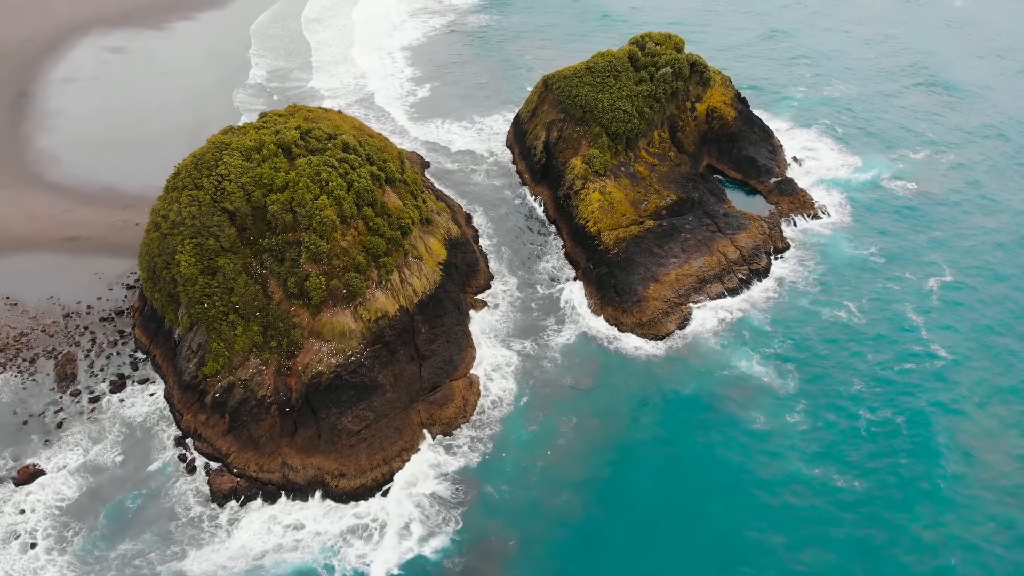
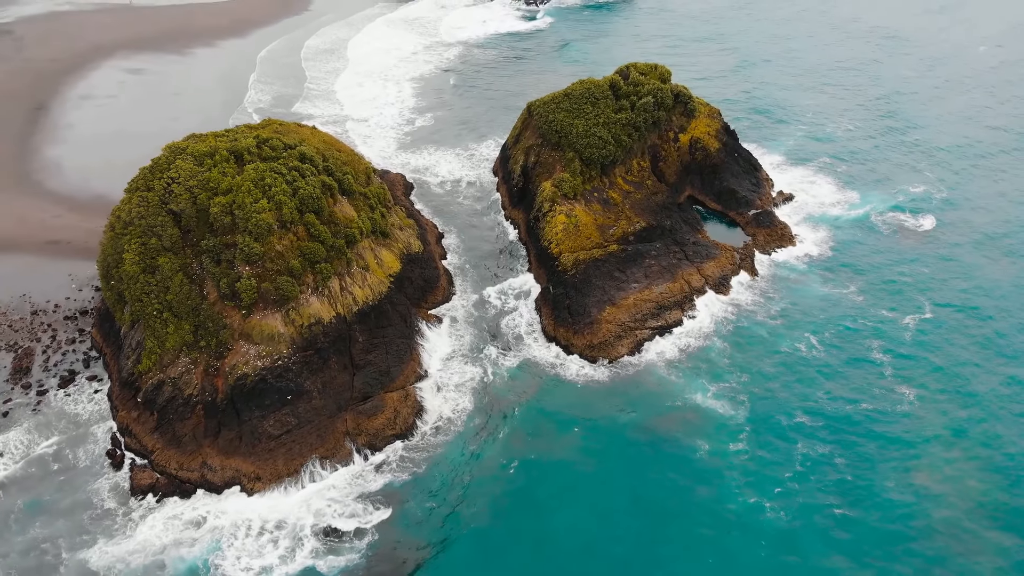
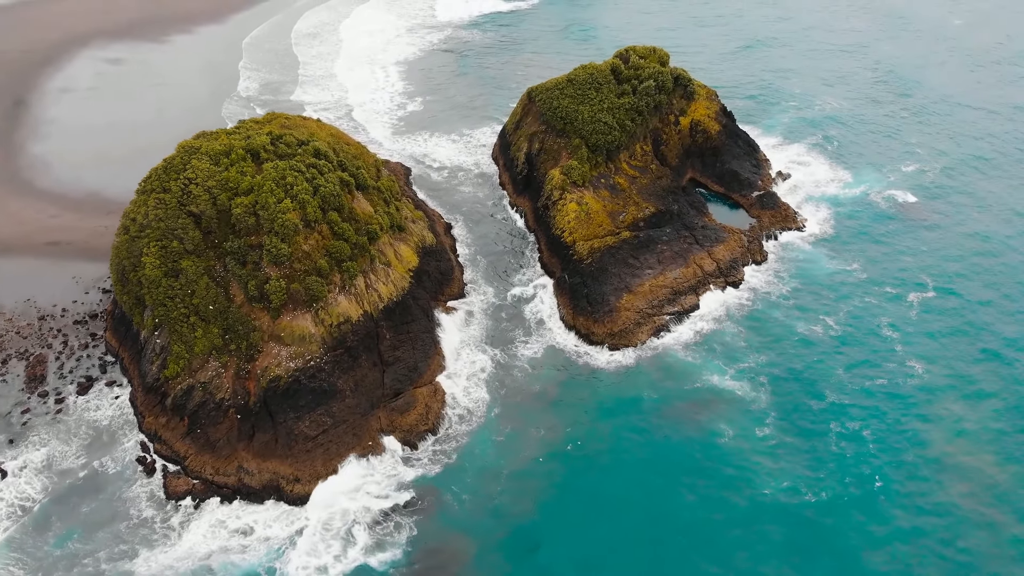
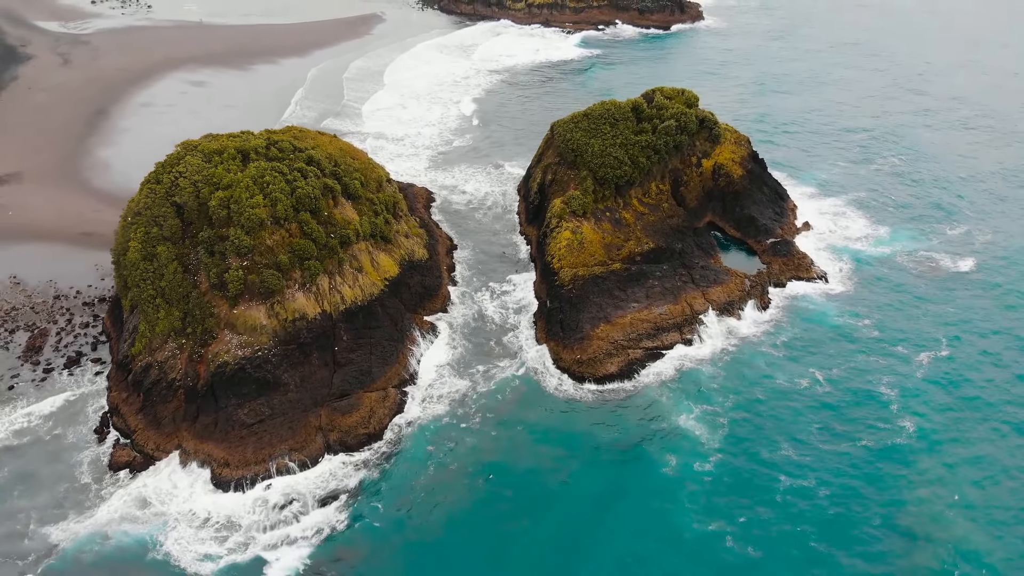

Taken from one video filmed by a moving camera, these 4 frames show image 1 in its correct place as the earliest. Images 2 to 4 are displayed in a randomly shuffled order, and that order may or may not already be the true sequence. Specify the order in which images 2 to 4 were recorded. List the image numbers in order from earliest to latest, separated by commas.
3, 2, 4
